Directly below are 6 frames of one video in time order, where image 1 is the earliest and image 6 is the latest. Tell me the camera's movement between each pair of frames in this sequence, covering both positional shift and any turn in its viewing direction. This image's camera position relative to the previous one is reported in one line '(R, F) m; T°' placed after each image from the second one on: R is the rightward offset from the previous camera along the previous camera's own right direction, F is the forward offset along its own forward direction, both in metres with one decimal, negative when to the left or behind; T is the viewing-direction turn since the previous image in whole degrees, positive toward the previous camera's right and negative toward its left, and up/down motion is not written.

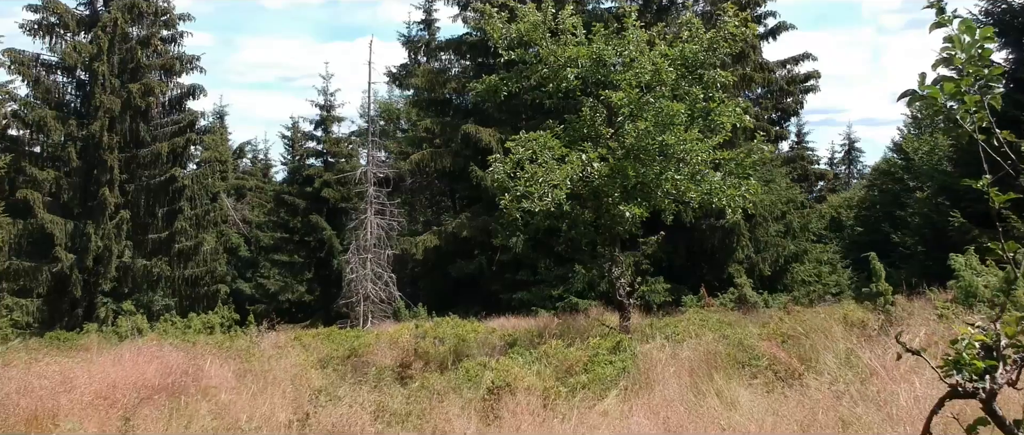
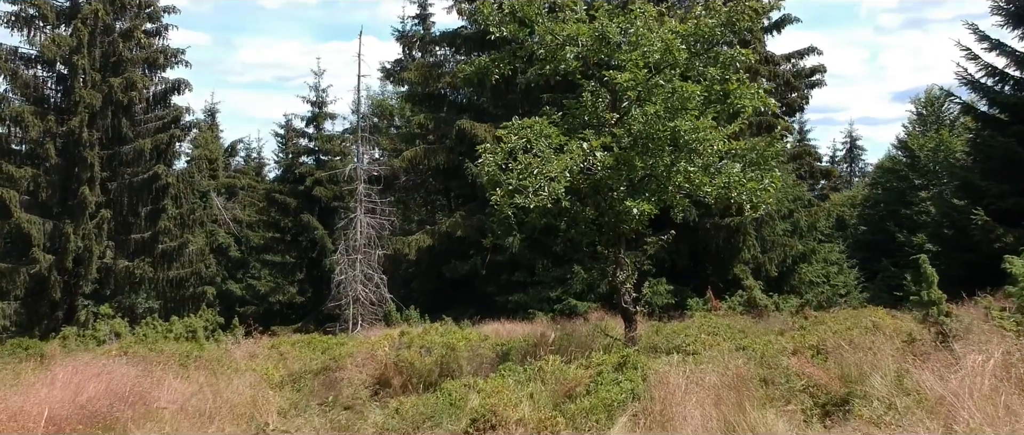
(+0.1, +1.0) m; 0°
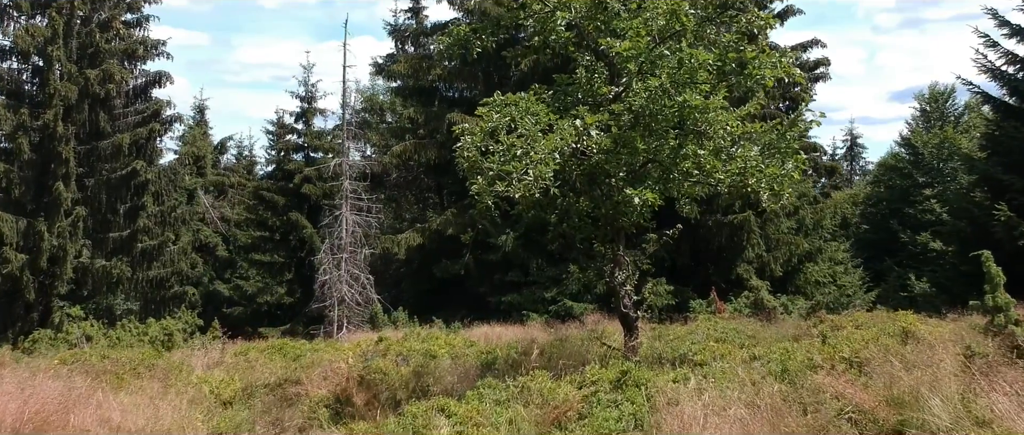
(+0.1, +1.0) m; 0°
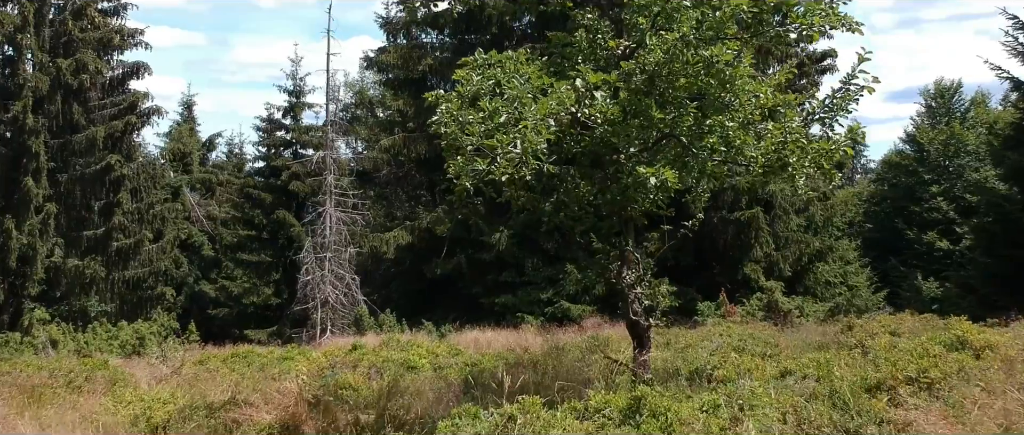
(+0.1, +1.2) m; 0°
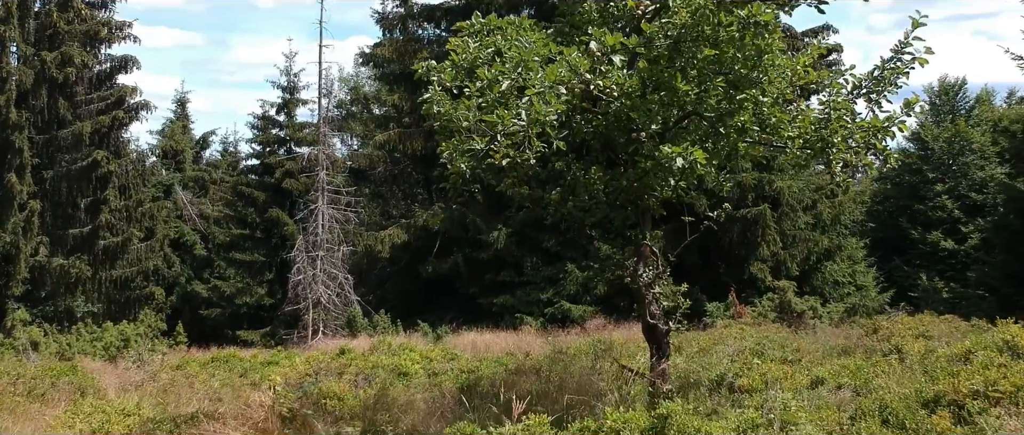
(0.0, +0.6) m; 0°
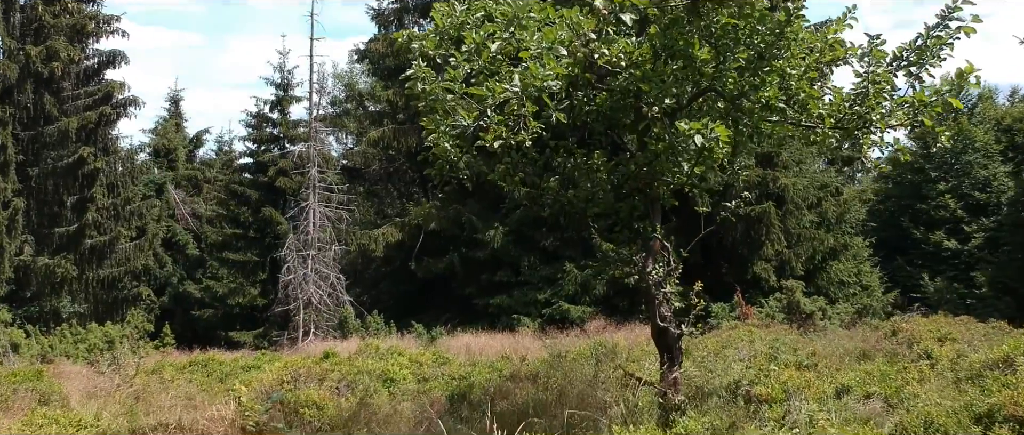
(0.0, +0.5) m; 0°
